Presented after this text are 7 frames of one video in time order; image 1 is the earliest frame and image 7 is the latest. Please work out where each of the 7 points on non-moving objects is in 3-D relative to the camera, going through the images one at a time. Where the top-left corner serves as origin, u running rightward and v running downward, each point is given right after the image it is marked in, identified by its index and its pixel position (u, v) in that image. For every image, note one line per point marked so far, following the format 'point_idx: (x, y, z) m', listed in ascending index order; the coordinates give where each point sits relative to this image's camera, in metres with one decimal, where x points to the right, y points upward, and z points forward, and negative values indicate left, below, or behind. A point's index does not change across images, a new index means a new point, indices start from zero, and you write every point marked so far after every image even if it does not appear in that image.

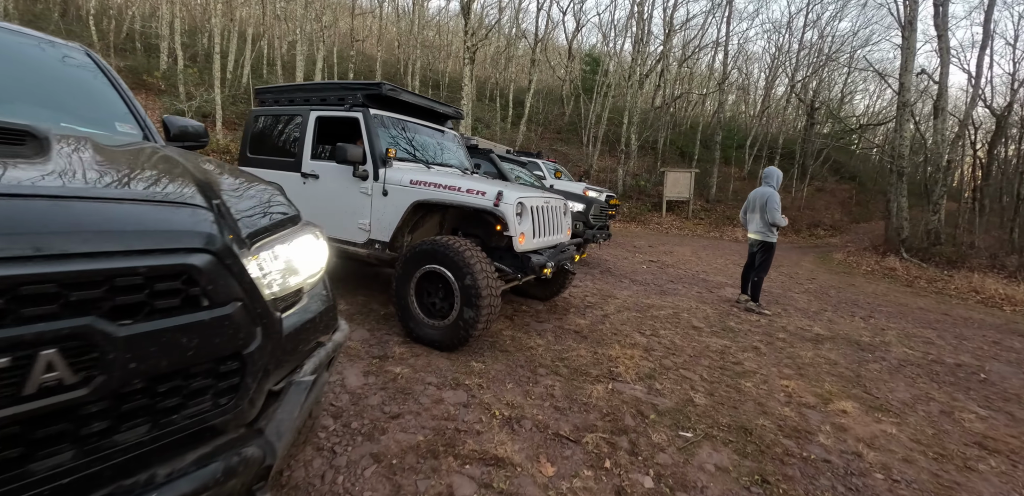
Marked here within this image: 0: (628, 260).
0: (+2.5, -0.2, +9.8) m
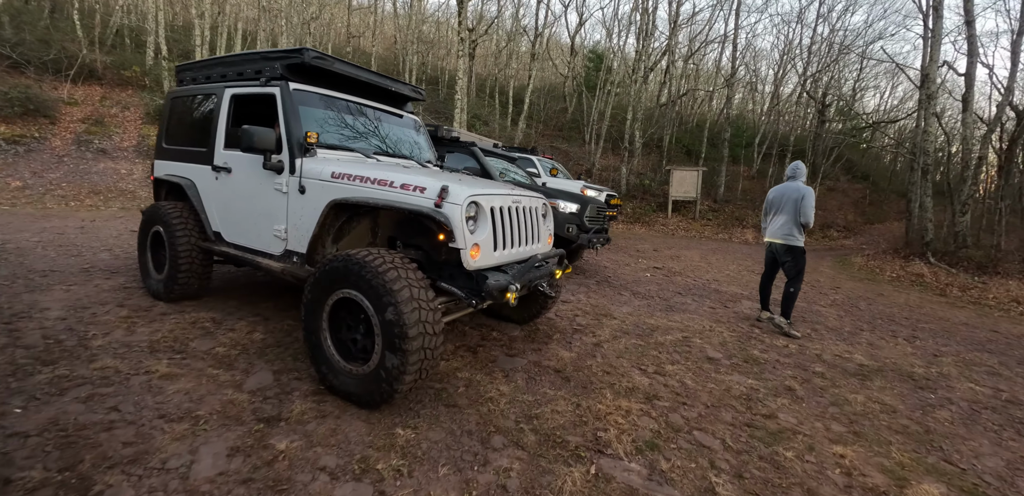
0: (+2.2, -0.4, +8.7) m
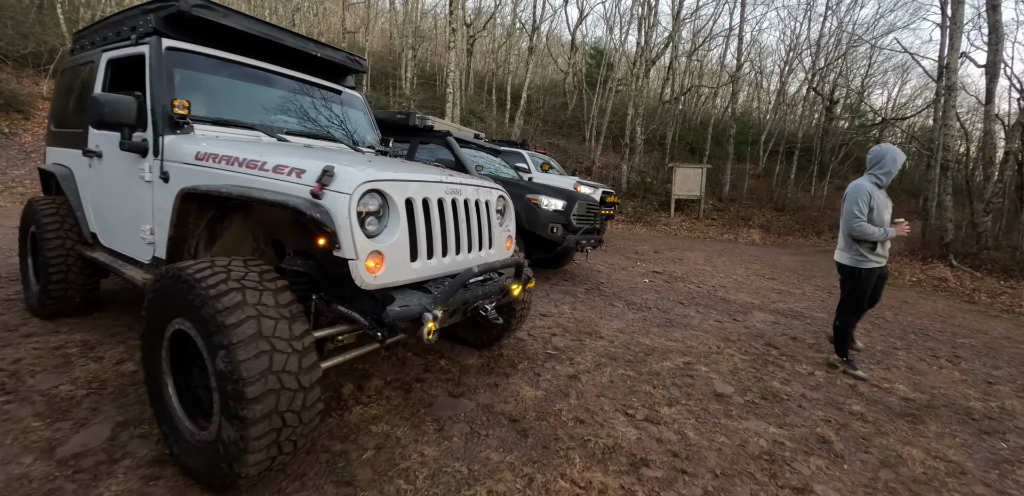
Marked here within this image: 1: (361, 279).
0: (+1.9, -0.4, +7.8) m
1: (-0.6, -0.1, +1.9) m
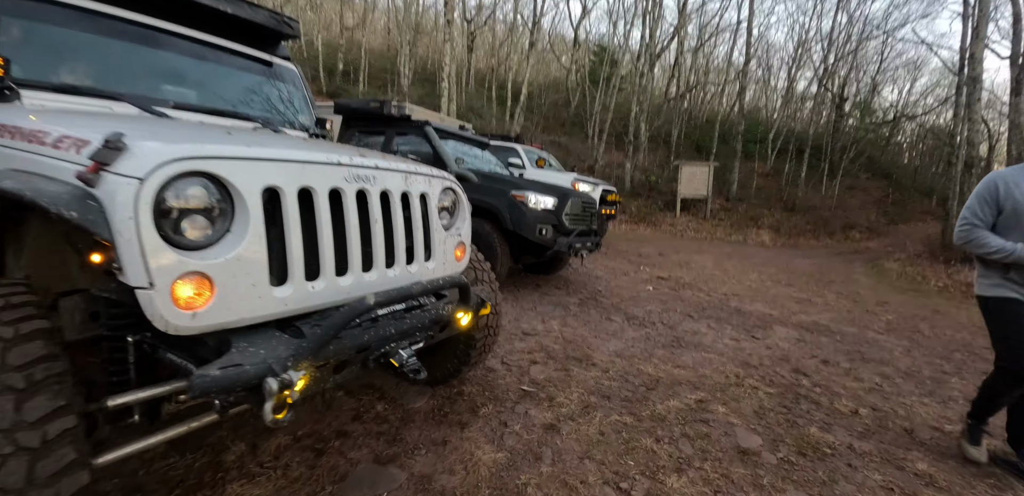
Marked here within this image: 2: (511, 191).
0: (+1.8, -0.4, +7.0) m
1: (-0.9, -0.2, +1.1) m
2: (0.0, +0.6, +4.9) m
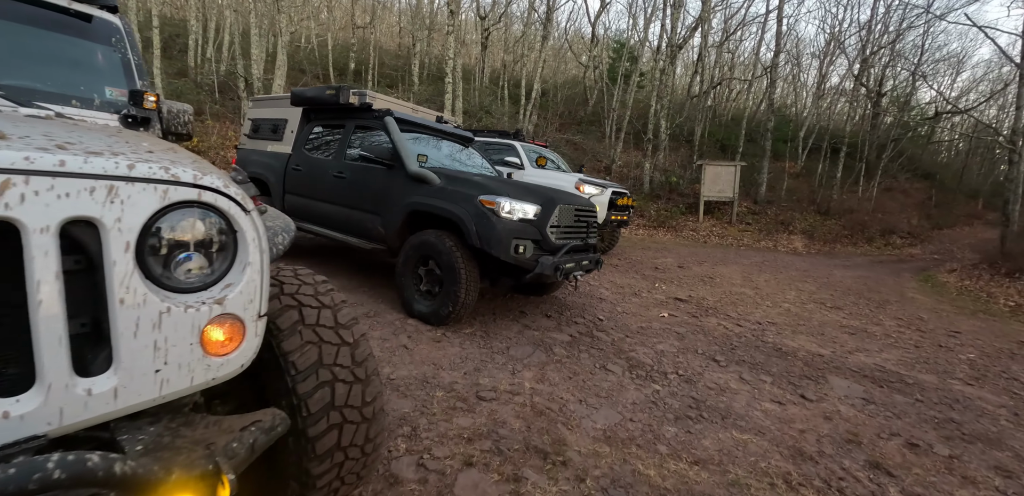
0: (+1.6, -0.6, +5.8) m
1: (-1.3, -0.3, +0.1) m
2: (-0.3, +0.4, +3.8) m
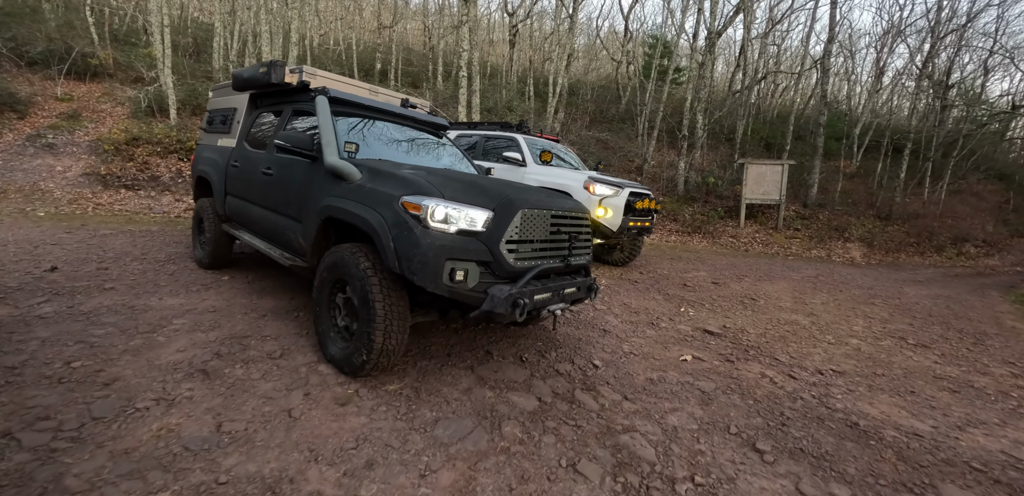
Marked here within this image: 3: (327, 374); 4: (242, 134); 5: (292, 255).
0: (+1.4, -0.8, +4.5) m
1: (-1.9, -0.4, -1.0) m
2: (-0.6, +0.3, +2.6) m
3: (-1.2, -0.8, +3.0) m
4: (-3.0, +1.2, +5.0) m
5: (-1.8, -0.1, +3.6) m
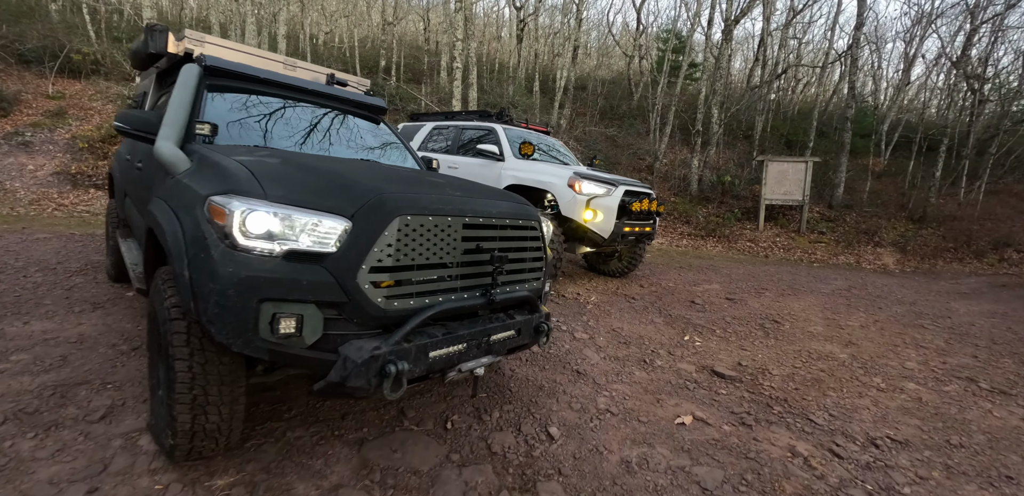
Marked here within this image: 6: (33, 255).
0: (+1.0, -0.9, +3.5) m
1: (-2.5, -0.5, -1.9) m
2: (-1.1, +0.2, +1.6) m
3: (-1.7, -0.9, +2.0) m
4: (-3.3, +1.1, +4.1) m
5: (-2.2, -0.2, +2.7) m
6: (-6.0, -0.1, +5.7) m
